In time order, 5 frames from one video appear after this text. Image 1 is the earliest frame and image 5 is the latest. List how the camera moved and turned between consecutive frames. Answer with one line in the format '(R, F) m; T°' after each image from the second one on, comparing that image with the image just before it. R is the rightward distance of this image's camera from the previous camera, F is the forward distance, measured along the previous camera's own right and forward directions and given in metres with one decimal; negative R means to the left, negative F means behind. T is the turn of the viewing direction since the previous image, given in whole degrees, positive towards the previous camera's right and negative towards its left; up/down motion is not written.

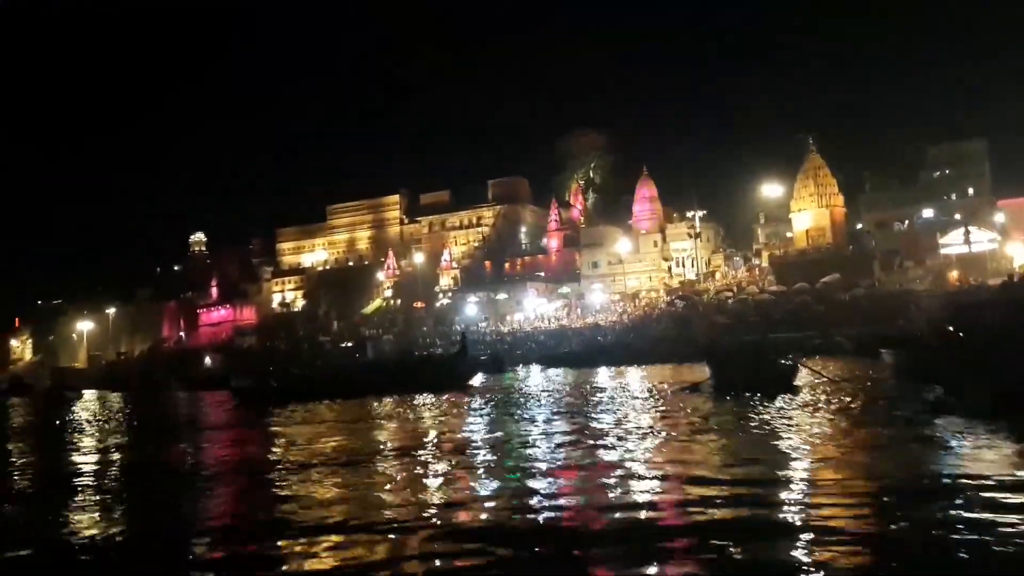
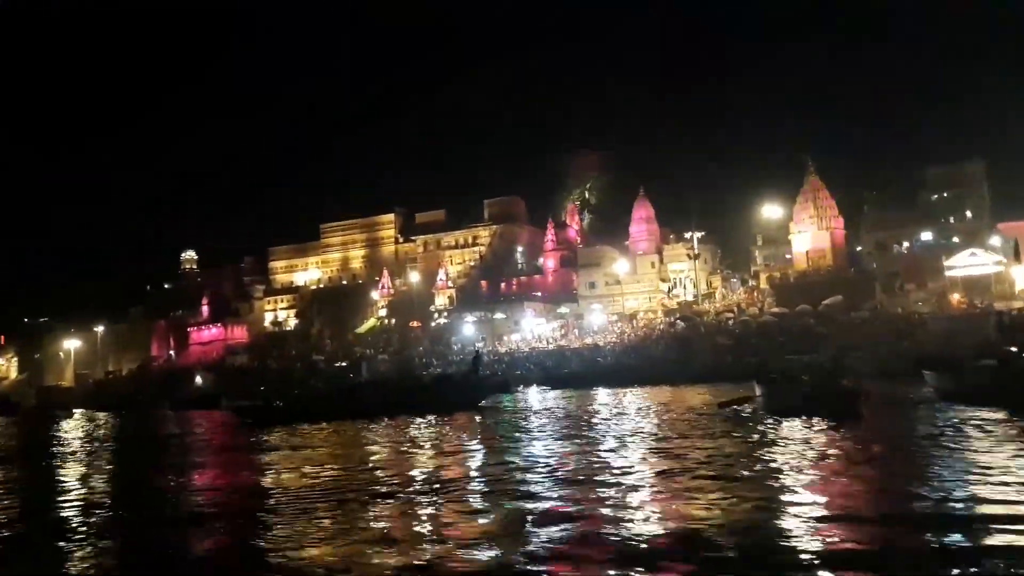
(-0.4, +0.5) m; +1°
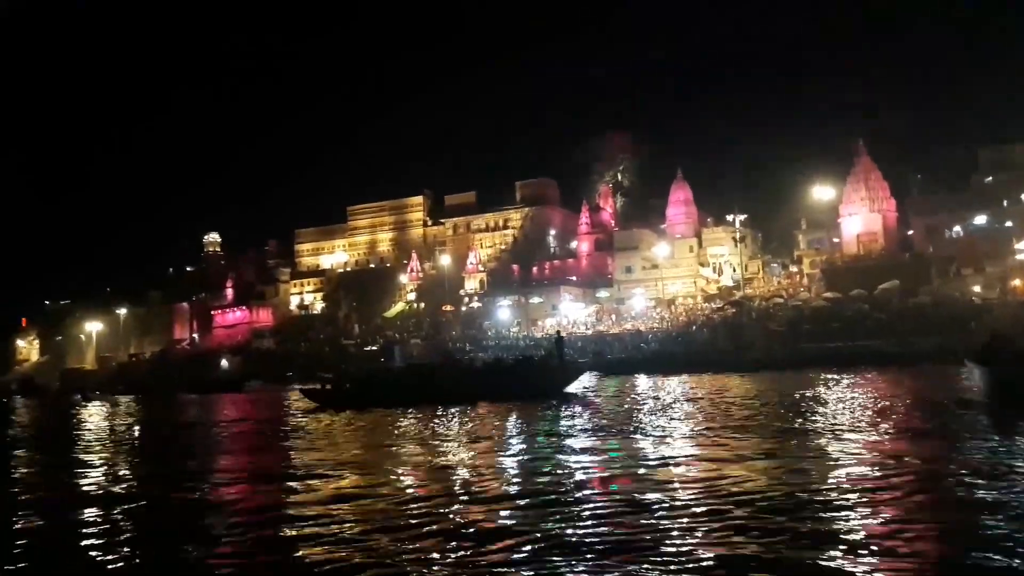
(-1.1, +1.2) m; -1°
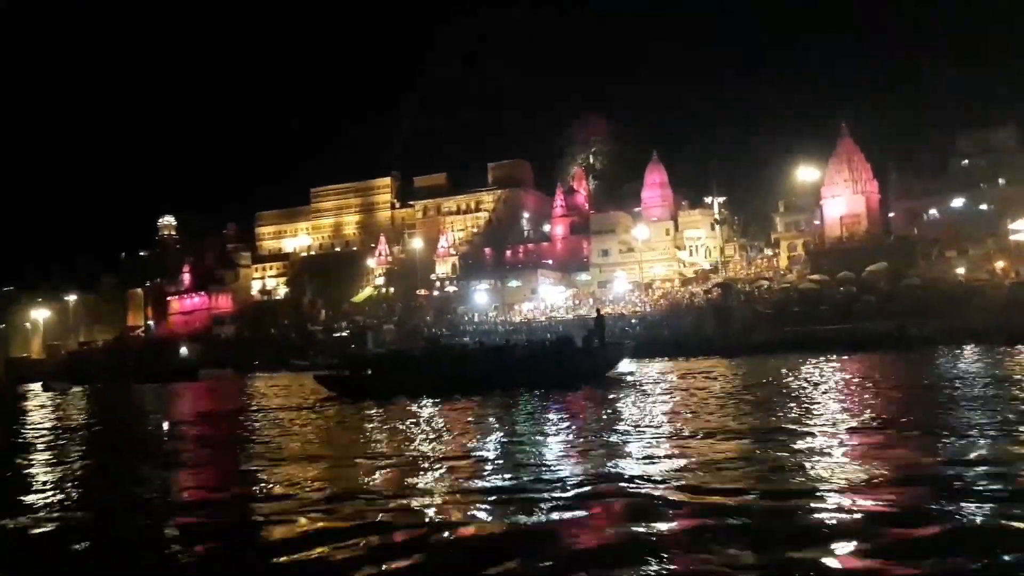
(-1.1, +1.2) m; +3°
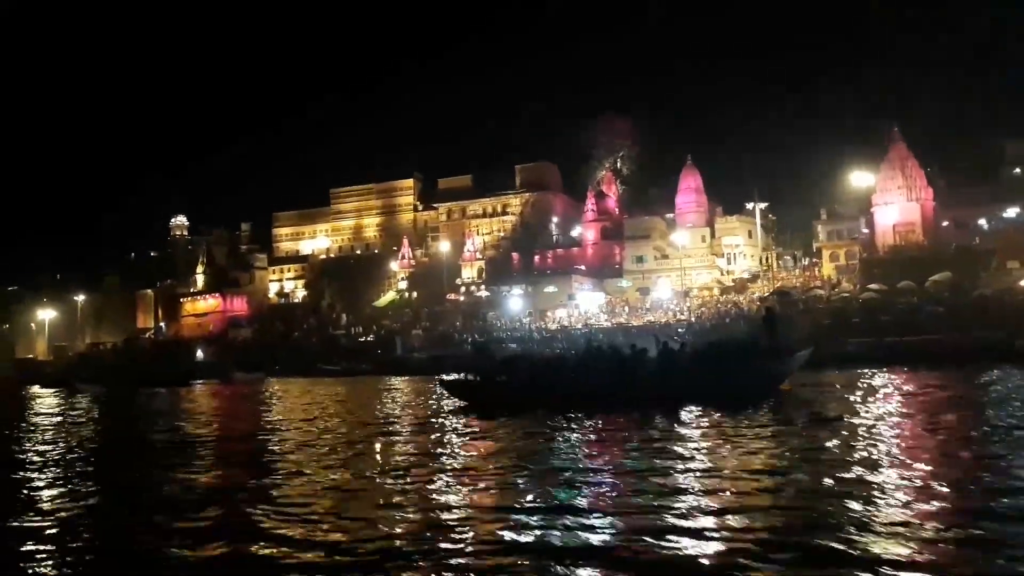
(-1.6, +1.6) m; 0°
